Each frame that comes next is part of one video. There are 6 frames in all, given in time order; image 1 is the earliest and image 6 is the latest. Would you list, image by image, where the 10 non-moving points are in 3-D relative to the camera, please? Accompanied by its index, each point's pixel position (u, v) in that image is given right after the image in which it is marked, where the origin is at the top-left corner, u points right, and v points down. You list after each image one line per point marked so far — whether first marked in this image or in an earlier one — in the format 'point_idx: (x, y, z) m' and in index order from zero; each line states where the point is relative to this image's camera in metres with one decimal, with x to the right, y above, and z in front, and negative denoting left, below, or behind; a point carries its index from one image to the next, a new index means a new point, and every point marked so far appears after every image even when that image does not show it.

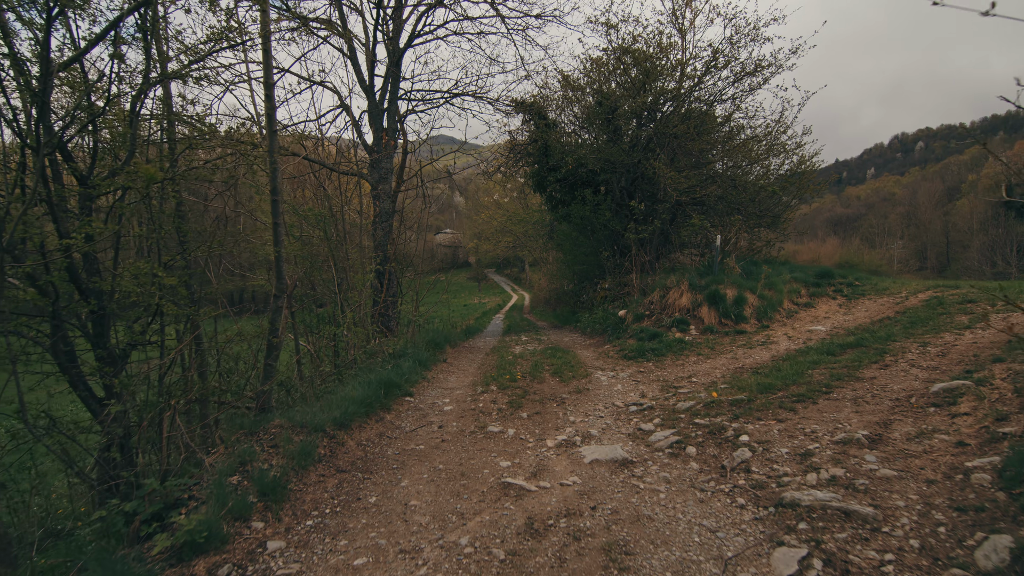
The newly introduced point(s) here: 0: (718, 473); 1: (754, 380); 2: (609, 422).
0: (+1.9, -1.7, +4.2) m
1: (+3.4, -1.3, +6.4) m
2: (+1.2, -1.7, +5.7) m
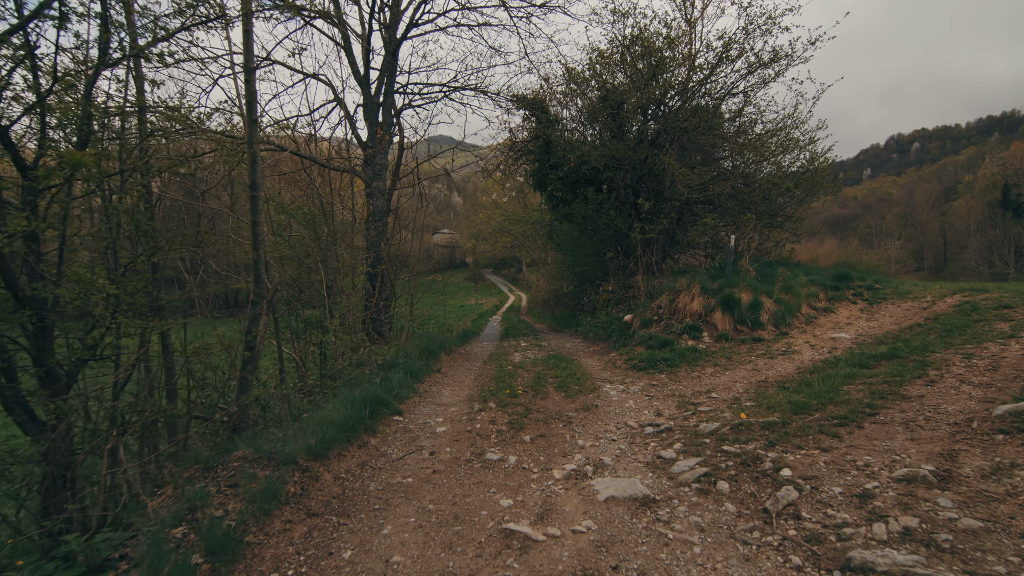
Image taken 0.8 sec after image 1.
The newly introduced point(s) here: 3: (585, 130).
0: (+1.9, -1.8, +3.5) m
1: (+3.4, -1.4, +5.7) m
2: (+1.2, -1.8, +5.0) m
3: (+2.4, +5.2, +14.8) m
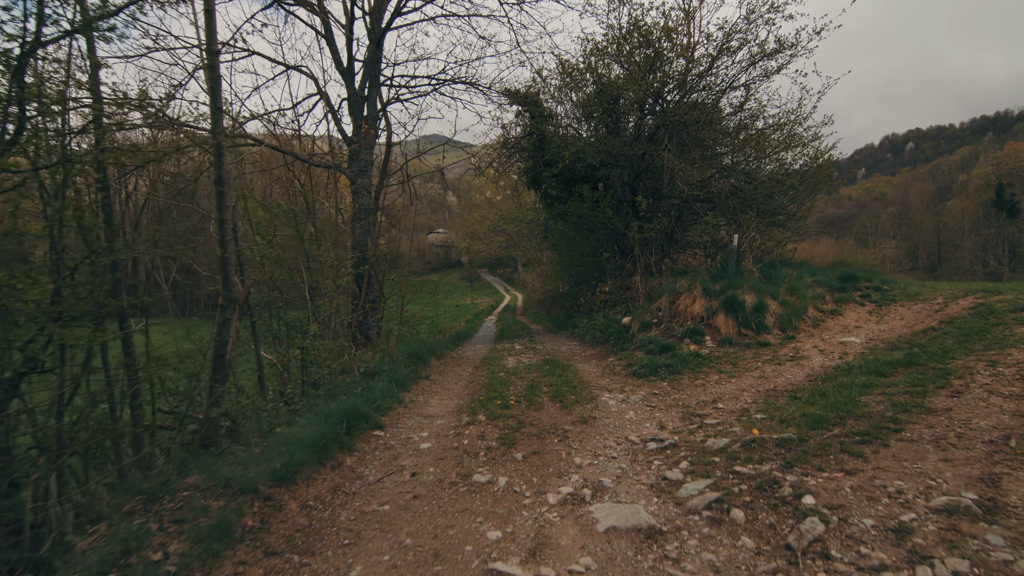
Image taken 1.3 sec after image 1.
0: (+1.8, -1.8, +3.1) m
1: (+3.3, -1.4, +5.3) m
2: (+1.1, -1.8, +4.6) m
3: (+2.2, +5.1, +14.3) m
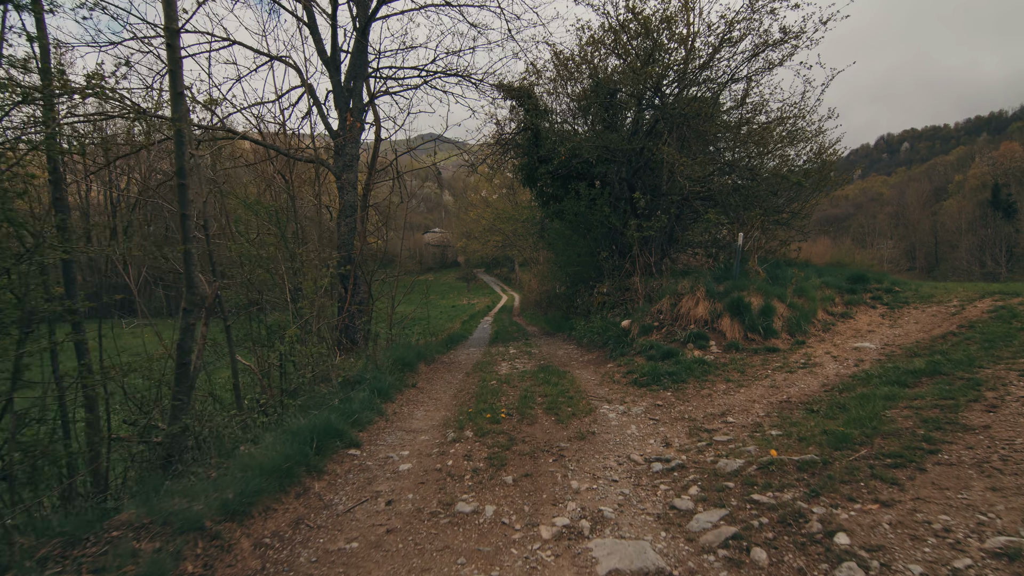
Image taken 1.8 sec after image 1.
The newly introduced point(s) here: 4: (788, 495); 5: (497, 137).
0: (+1.8, -1.9, +2.6) m
1: (+3.2, -1.5, +4.8) m
2: (+1.0, -1.8, +4.1) m
3: (+2.0, +5.1, +13.8) m
4: (+2.2, -1.7, +3.6) m
5: (-0.5, +4.6, +13.7) m
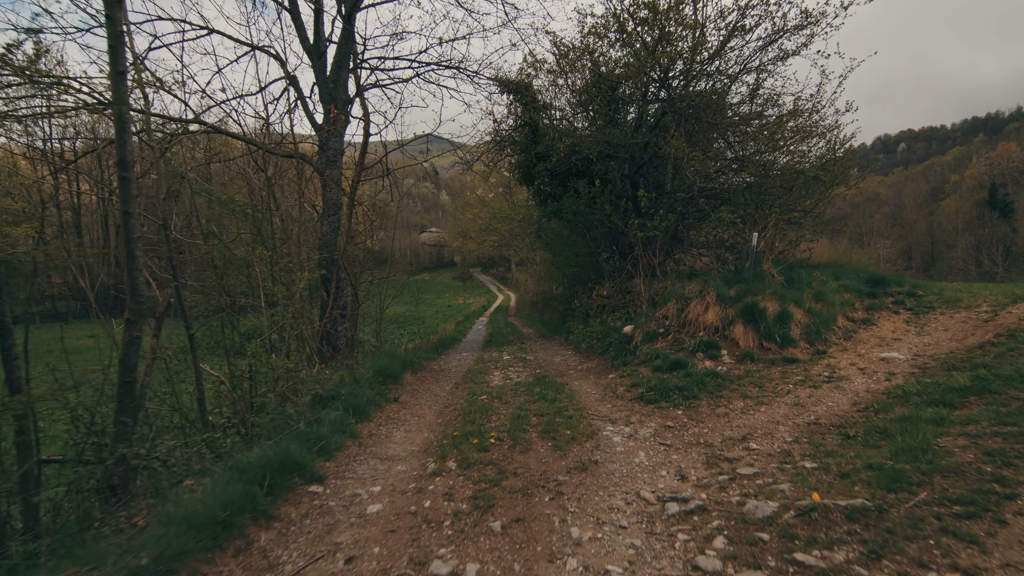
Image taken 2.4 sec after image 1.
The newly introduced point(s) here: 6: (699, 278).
0: (+1.7, -1.9, +1.9) m
1: (+3.1, -1.5, +4.1) m
2: (+1.0, -1.9, +3.4) m
3: (+1.9, +5.0, +13.1) m
4: (+2.1, -1.7, +2.9) m
5: (-0.6, +4.5, +13.0) m
6: (+3.9, +0.2, +9.4) m
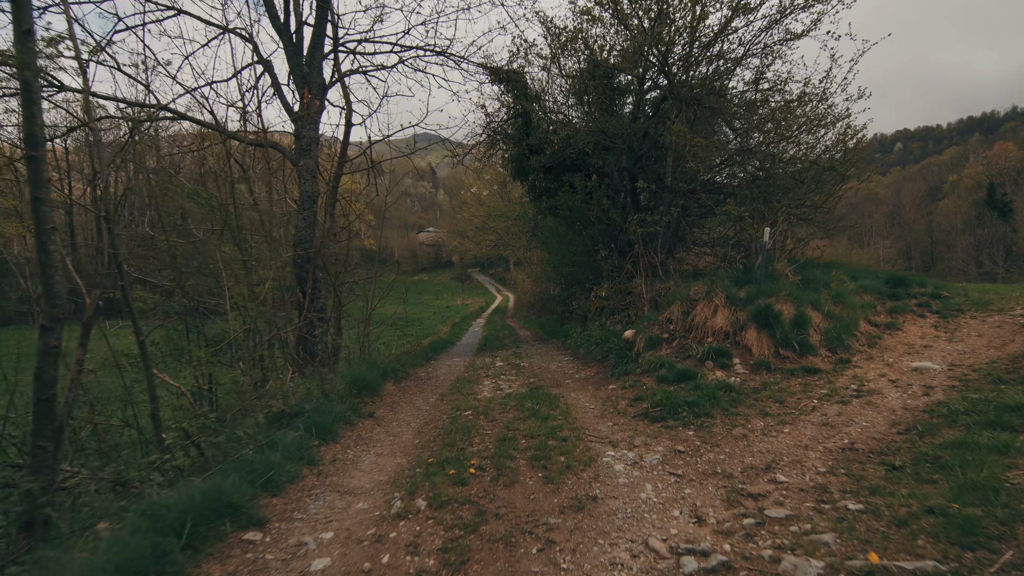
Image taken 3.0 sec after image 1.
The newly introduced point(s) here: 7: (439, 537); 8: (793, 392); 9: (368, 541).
0: (+1.5, -2.0, +1.1) m
1: (+3.0, -1.5, +3.4) m
2: (+0.8, -1.9, +2.7) m
3: (+1.7, +5.0, +12.4) m
4: (+2.0, -1.8, +2.2) m
5: (-0.8, +4.5, +12.3) m
6: (+3.7, +0.2, +8.7) m
7: (-0.5, -1.8, +3.4) m
8: (+3.5, -1.3, +5.6) m
9: (-1.1, -1.8, +3.4) m
